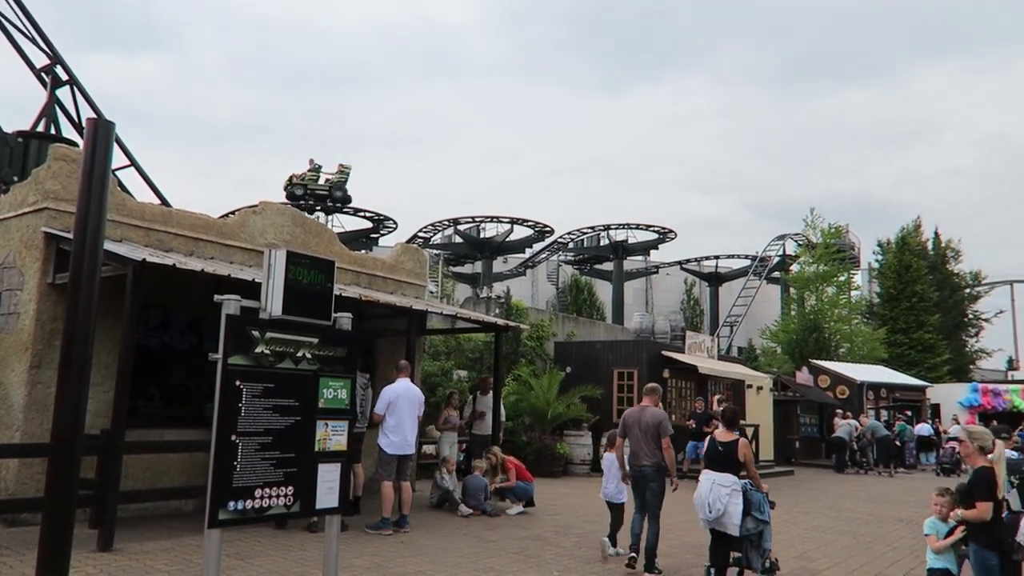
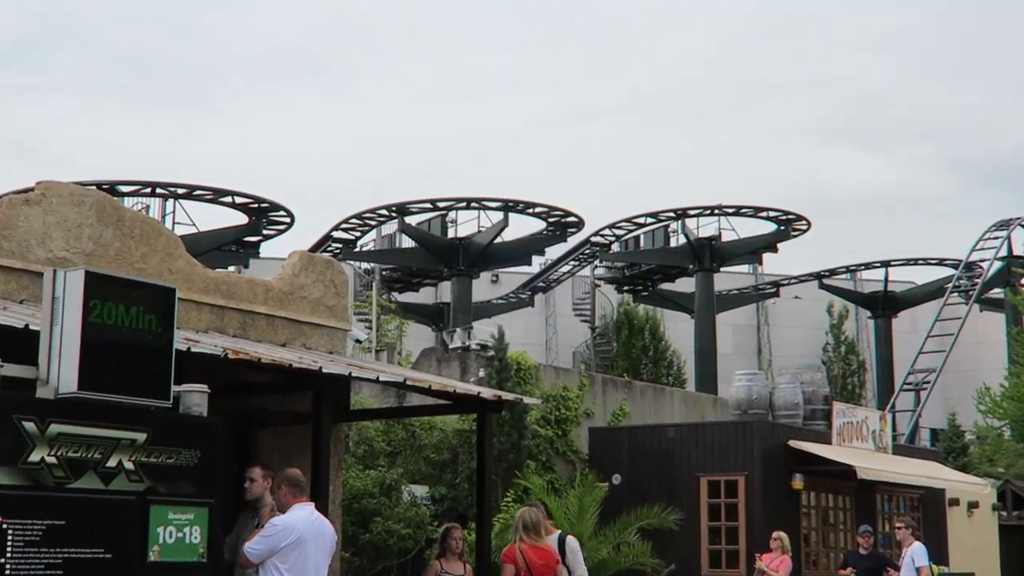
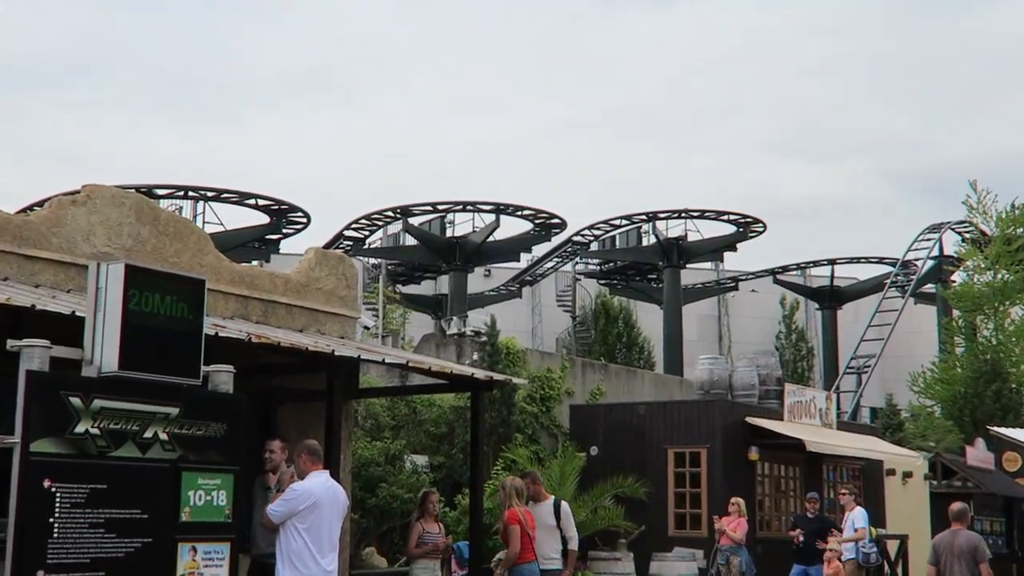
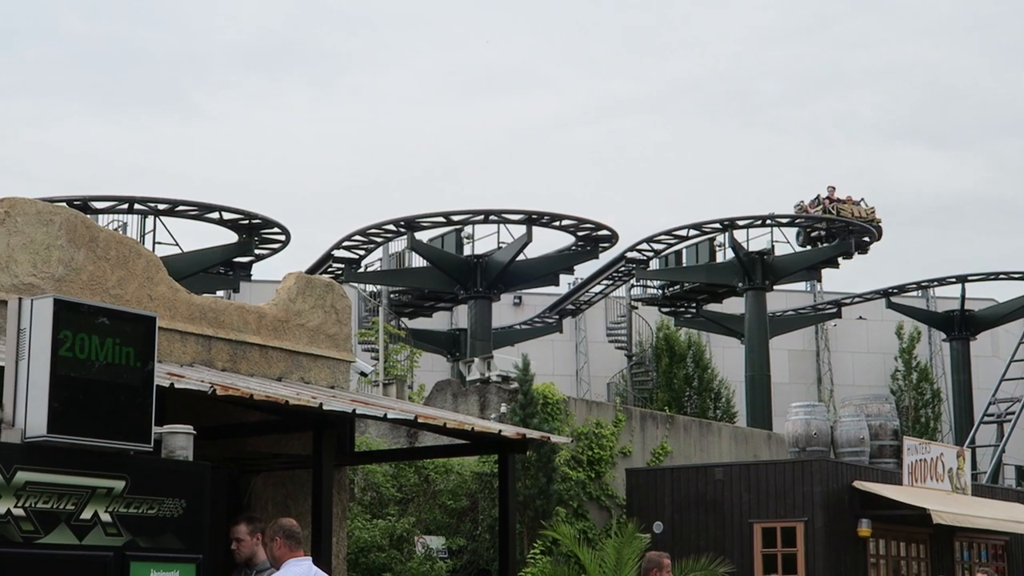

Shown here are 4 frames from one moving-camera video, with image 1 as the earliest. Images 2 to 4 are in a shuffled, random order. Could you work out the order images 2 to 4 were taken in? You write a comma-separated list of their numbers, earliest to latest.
3, 2, 4
